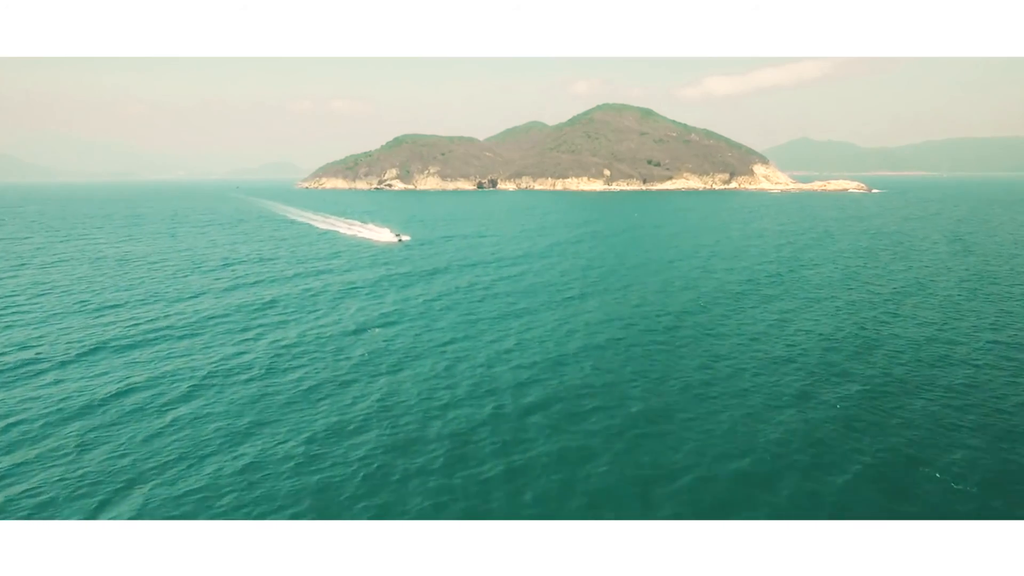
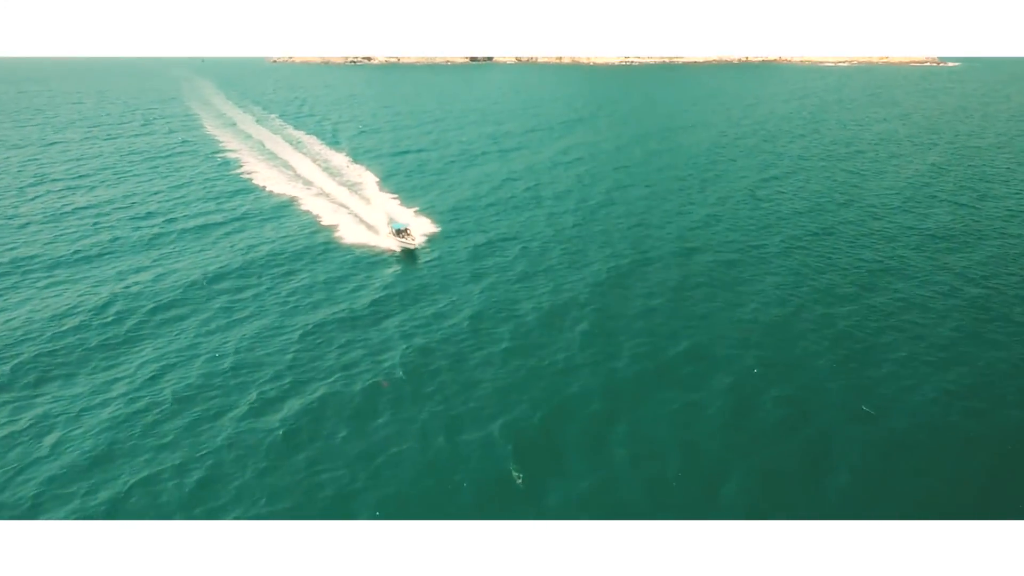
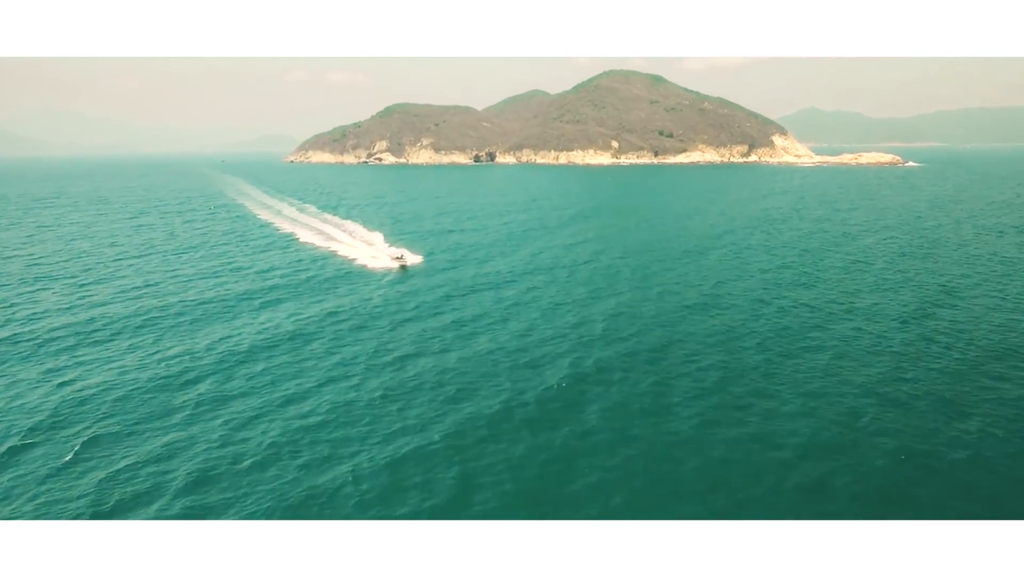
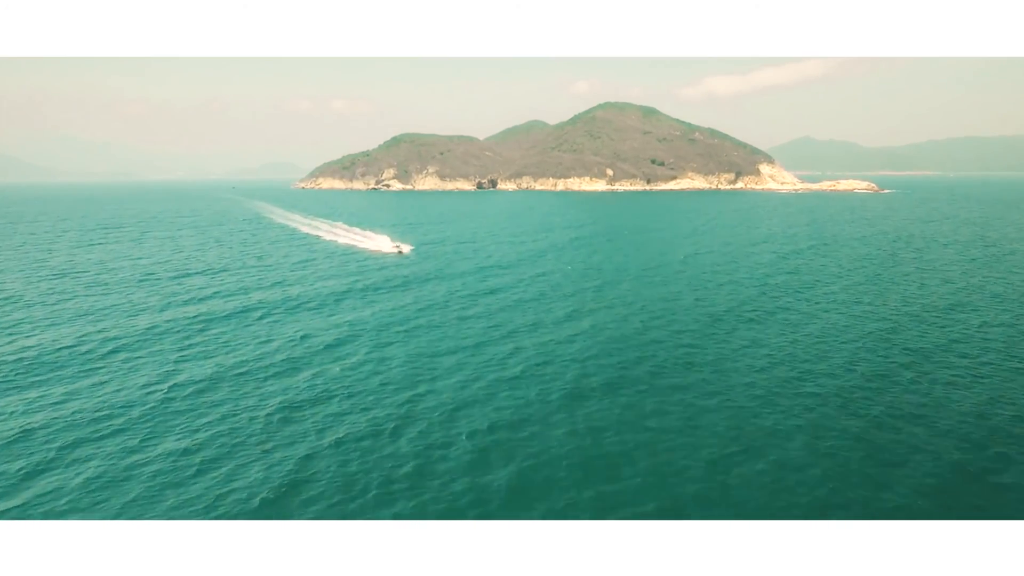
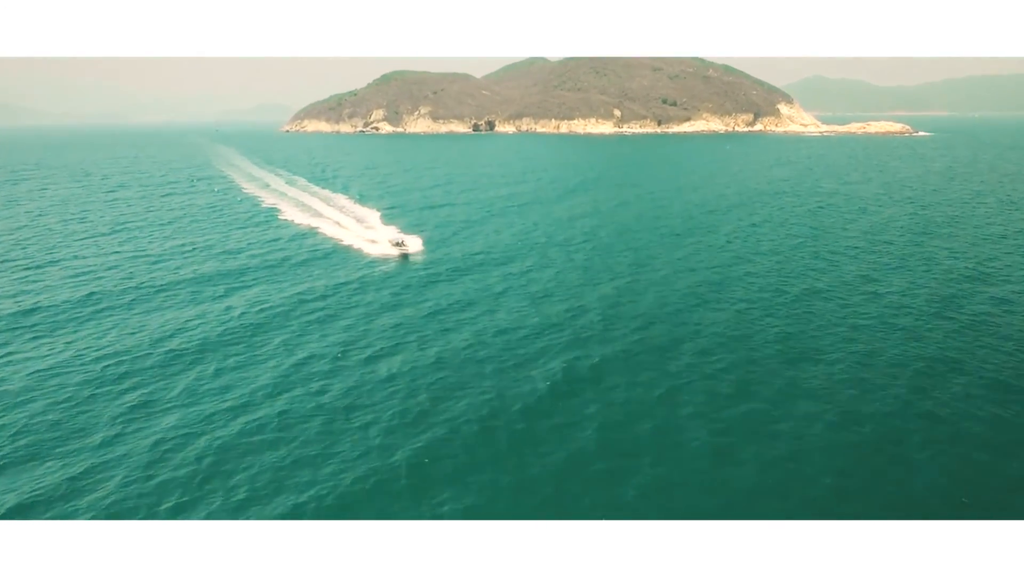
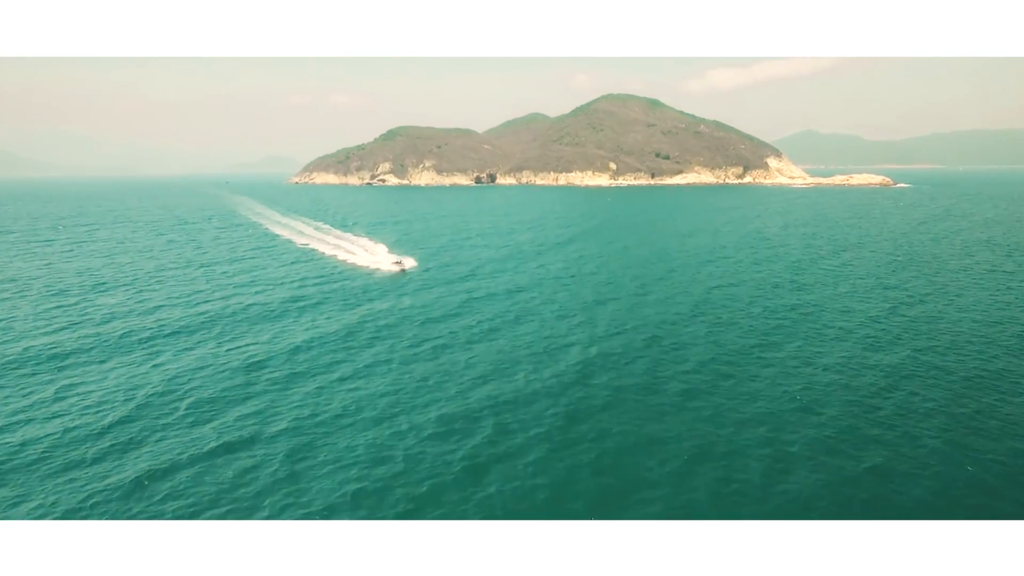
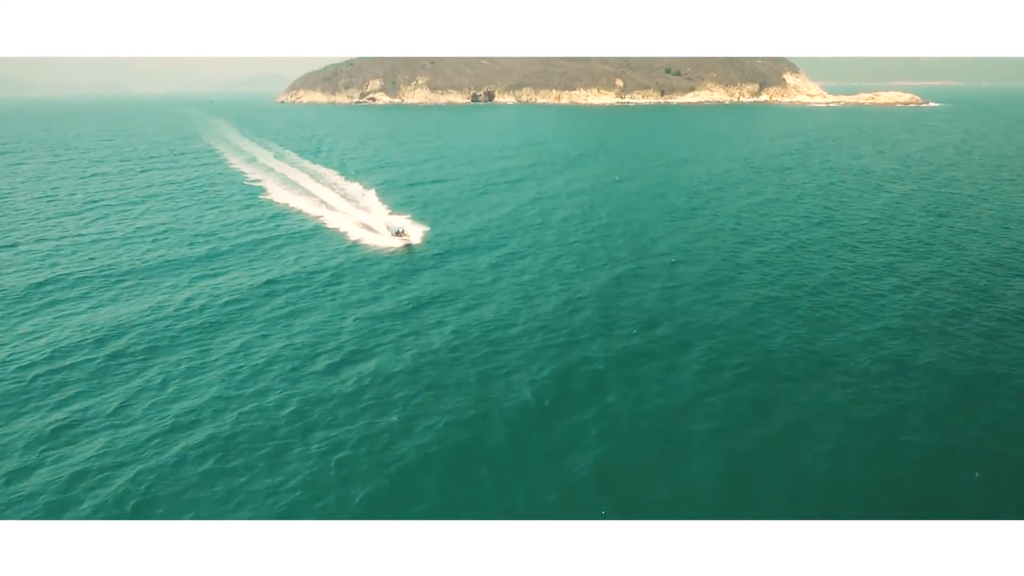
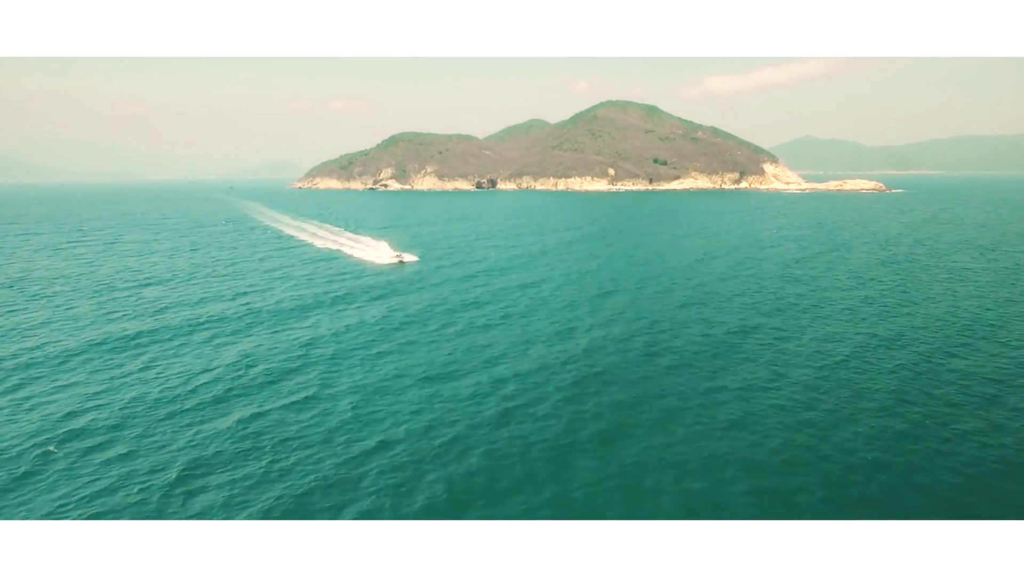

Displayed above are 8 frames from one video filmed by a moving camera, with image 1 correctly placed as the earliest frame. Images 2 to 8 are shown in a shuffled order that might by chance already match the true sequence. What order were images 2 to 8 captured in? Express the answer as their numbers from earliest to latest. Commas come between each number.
4, 8, 6, 3, 5, 7, 2
